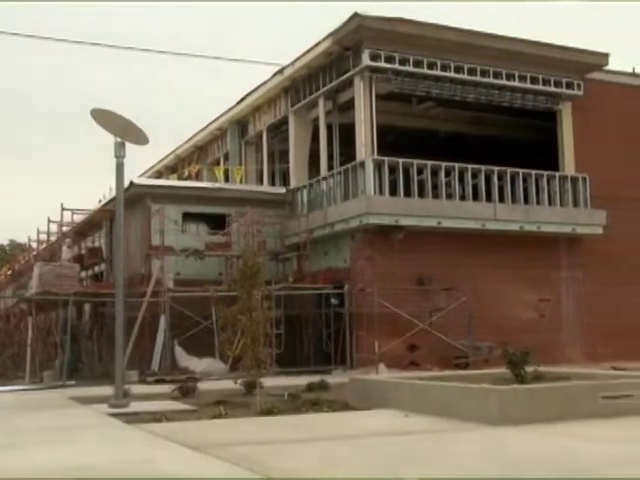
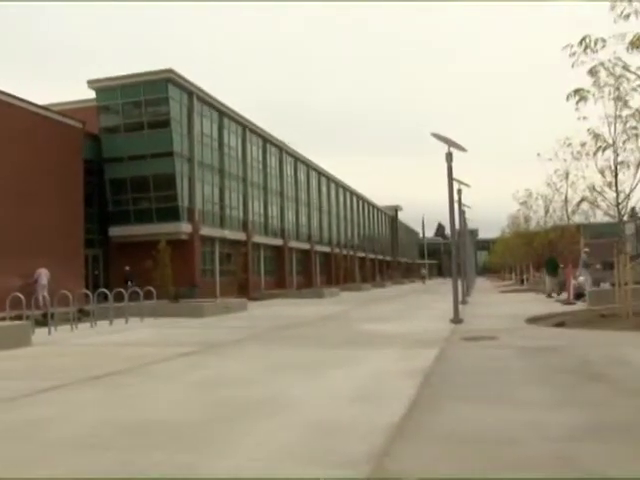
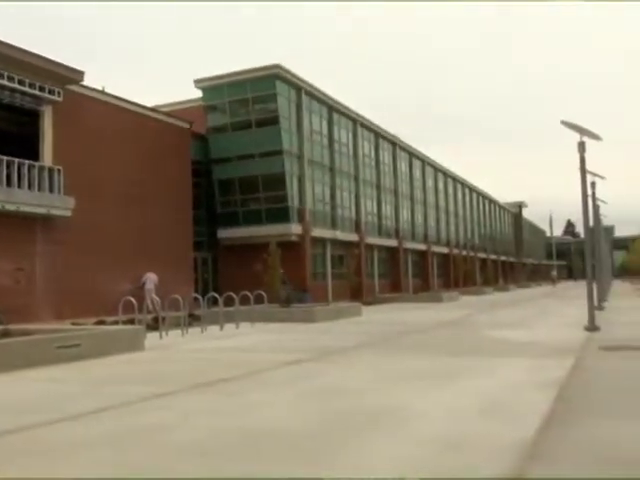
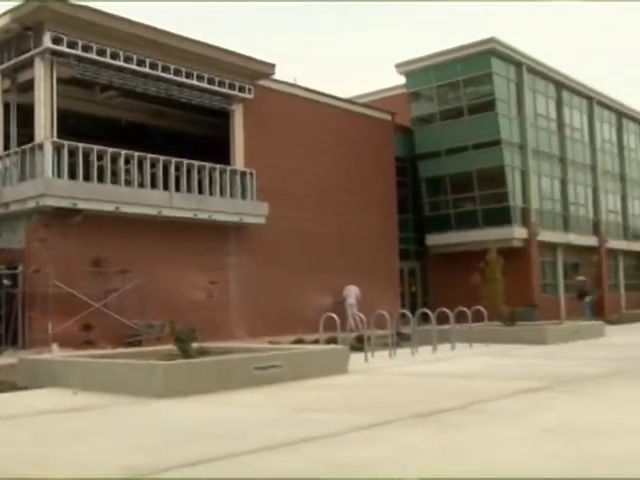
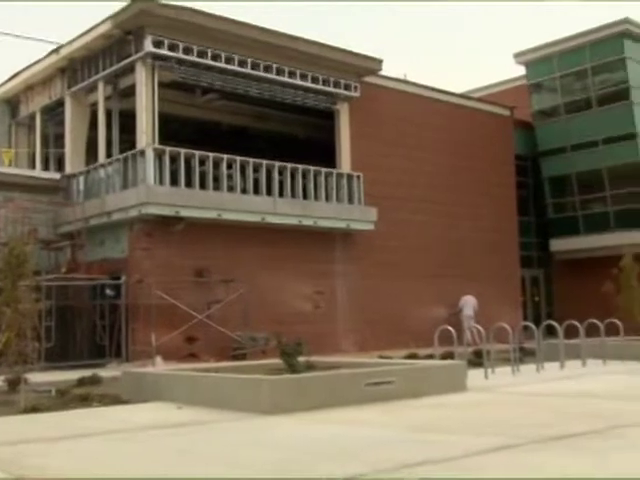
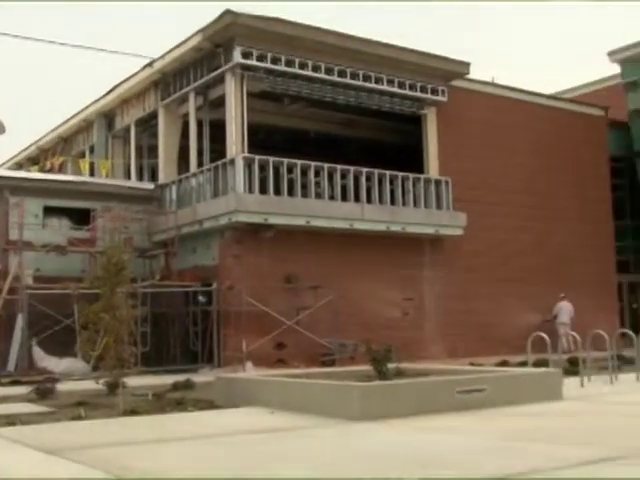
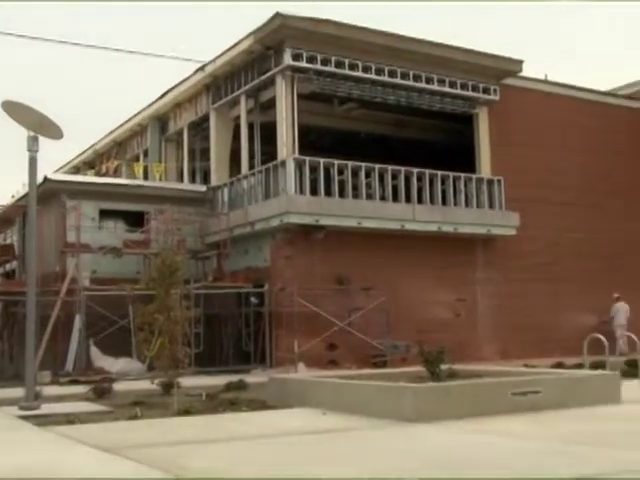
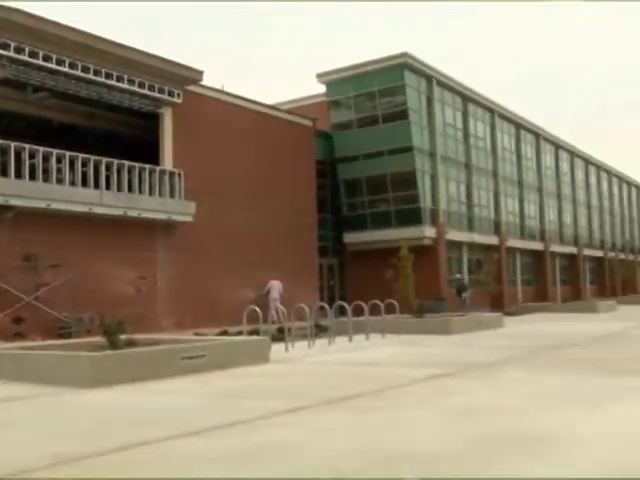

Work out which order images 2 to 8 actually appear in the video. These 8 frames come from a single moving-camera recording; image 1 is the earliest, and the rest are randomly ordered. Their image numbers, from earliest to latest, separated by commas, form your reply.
7, 6, 5, 4, 8, 3, 2
